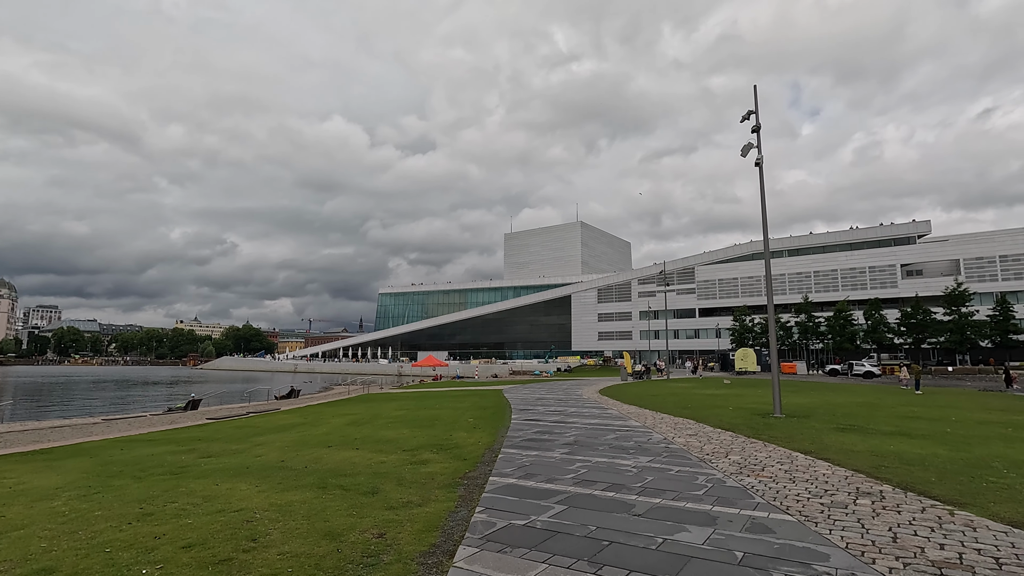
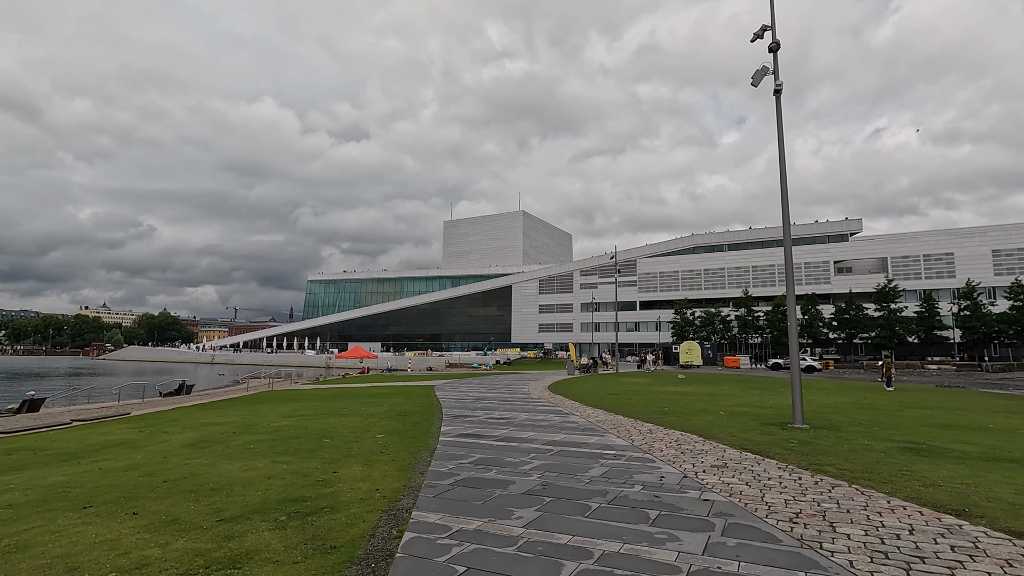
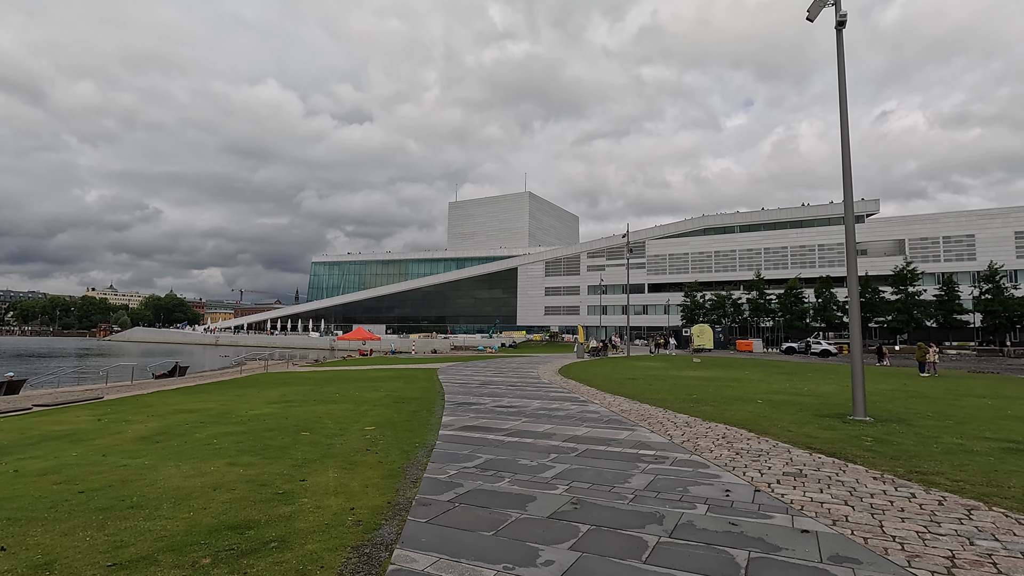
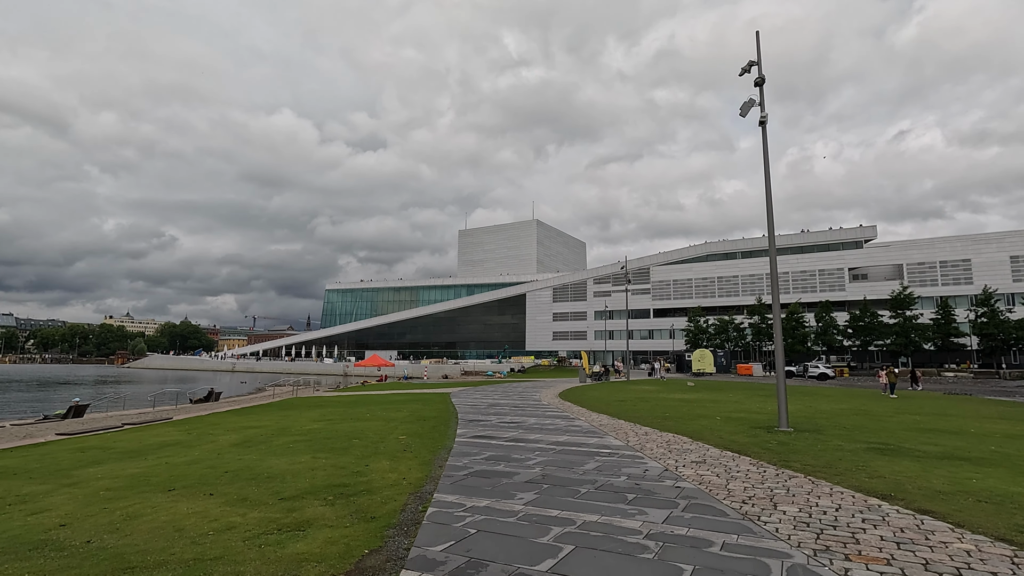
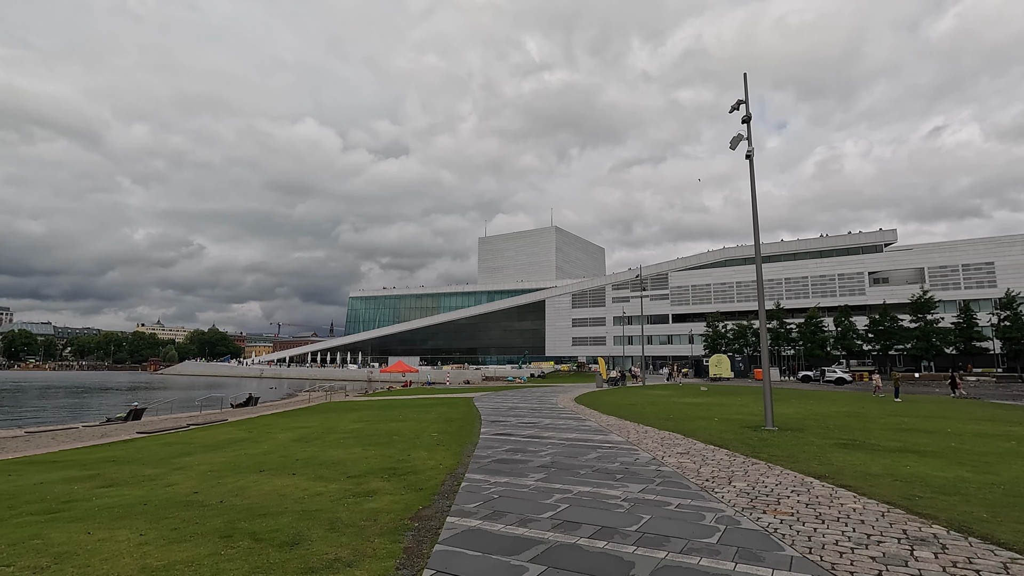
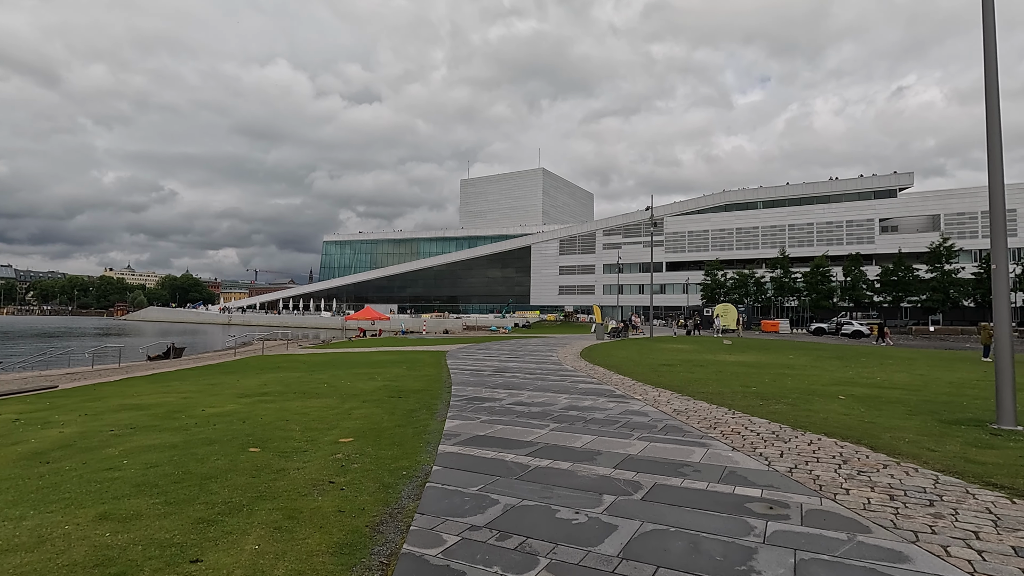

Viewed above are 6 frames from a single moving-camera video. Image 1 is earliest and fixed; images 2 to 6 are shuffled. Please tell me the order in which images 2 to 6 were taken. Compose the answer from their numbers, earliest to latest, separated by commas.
5, 4, 2, 3, 6
